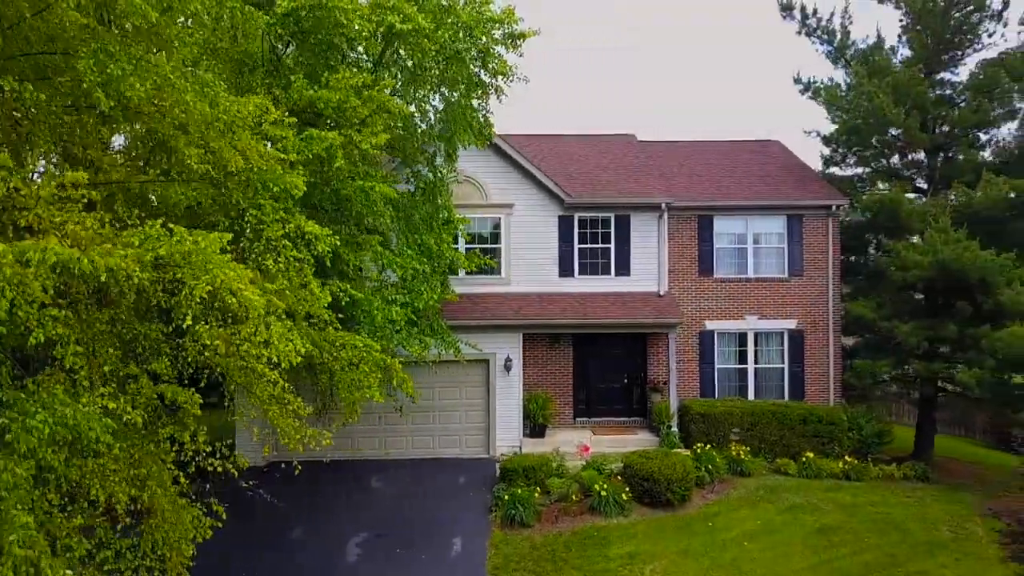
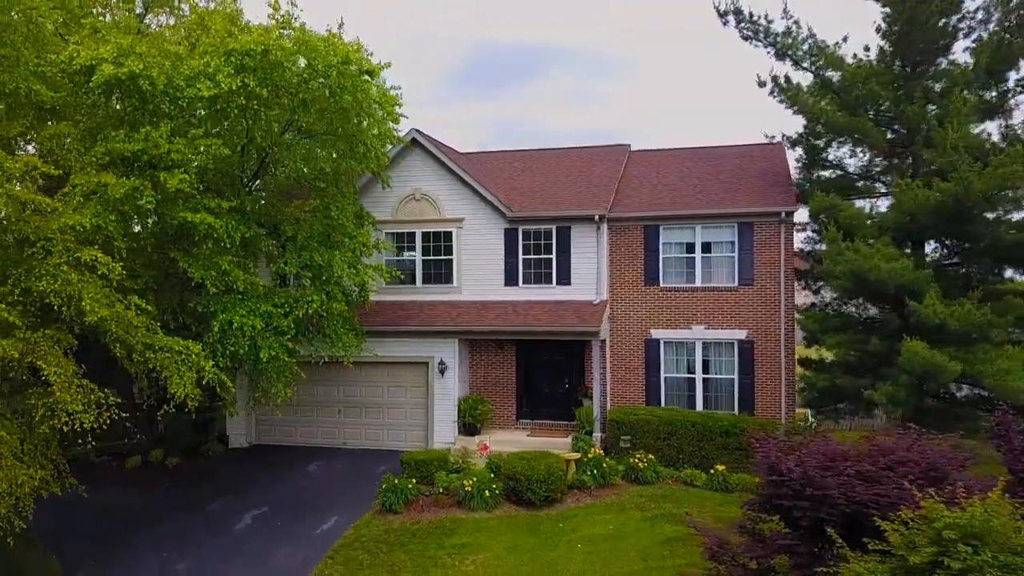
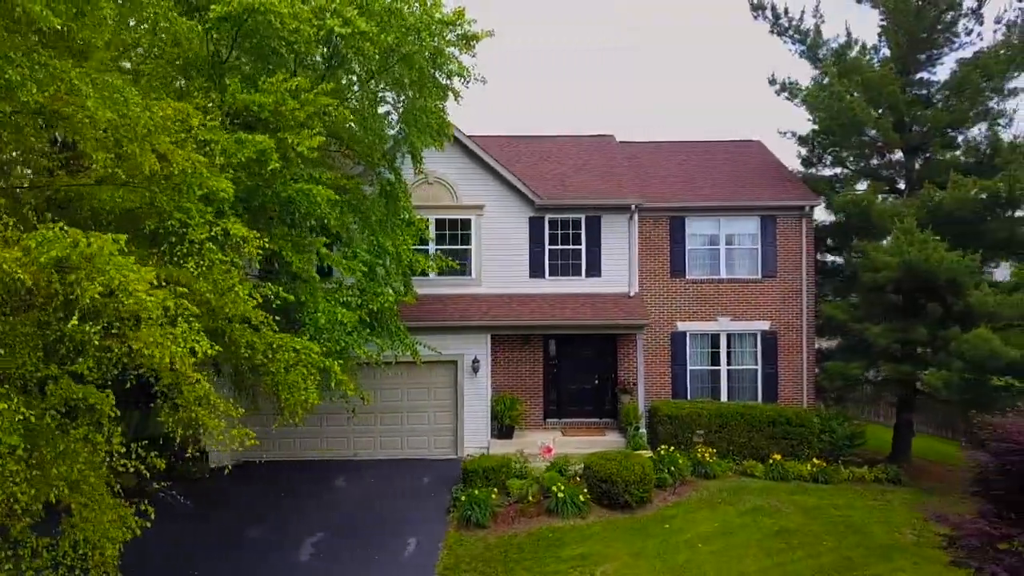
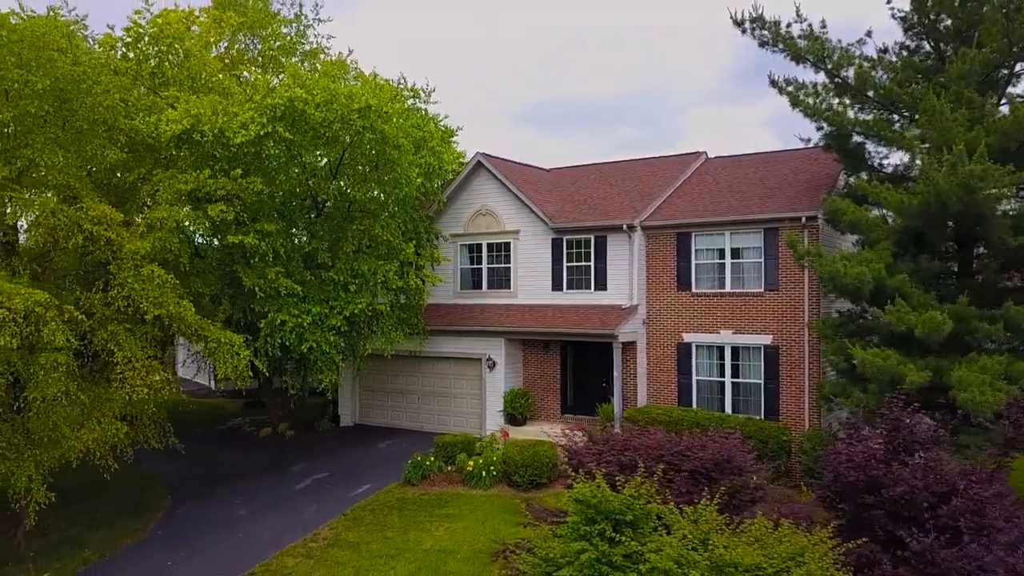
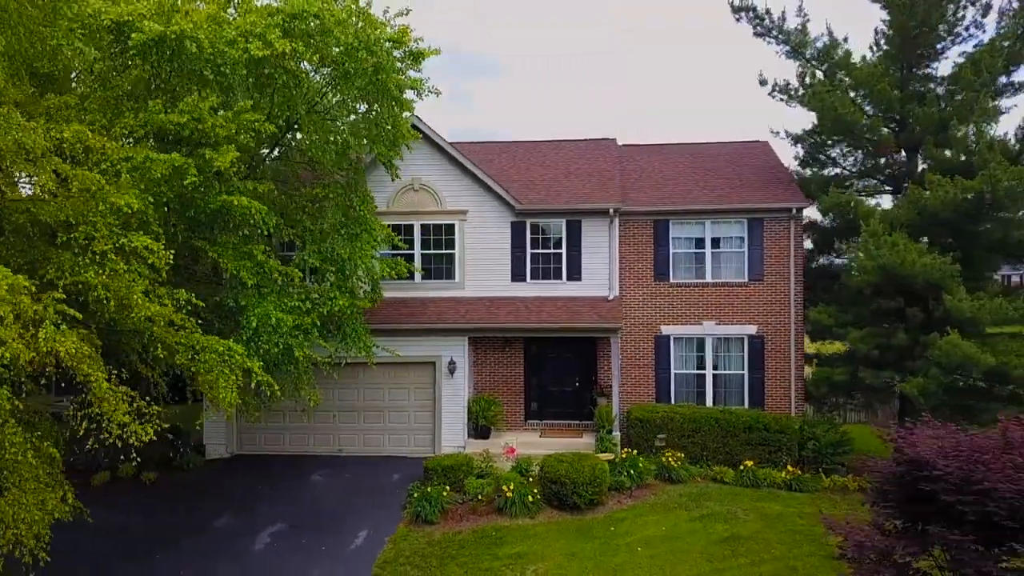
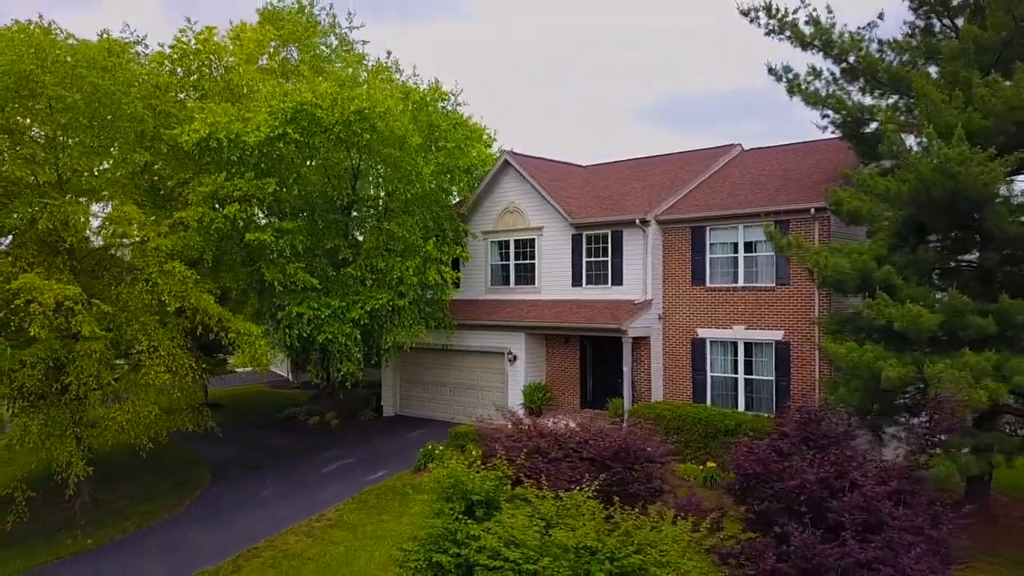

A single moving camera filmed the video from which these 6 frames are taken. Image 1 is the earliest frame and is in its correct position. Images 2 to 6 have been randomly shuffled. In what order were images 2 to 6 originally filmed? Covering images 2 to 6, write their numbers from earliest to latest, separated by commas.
3, 5, 2, 4, 6
